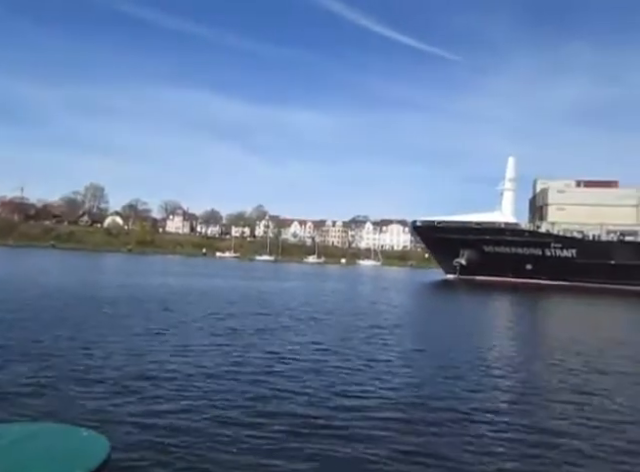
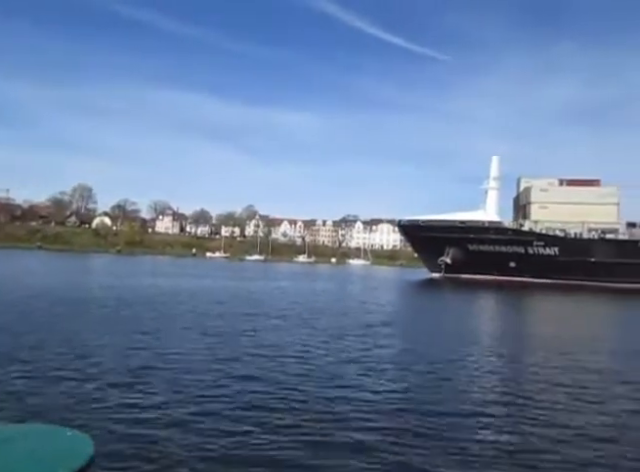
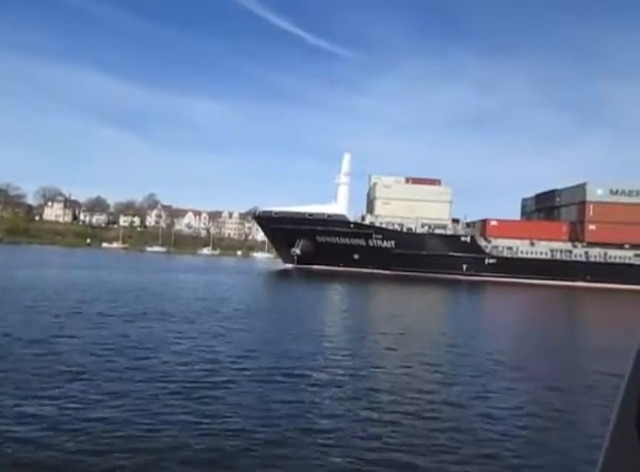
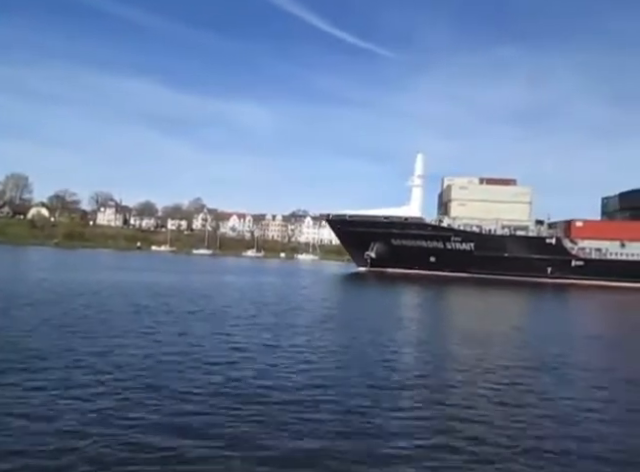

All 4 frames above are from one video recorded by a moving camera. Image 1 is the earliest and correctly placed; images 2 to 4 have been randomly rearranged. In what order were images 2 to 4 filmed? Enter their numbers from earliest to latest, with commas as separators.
2, 4, 3
